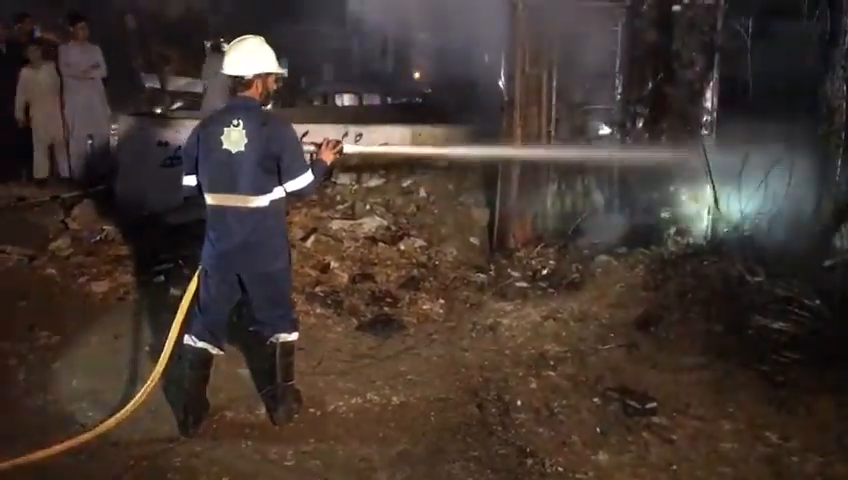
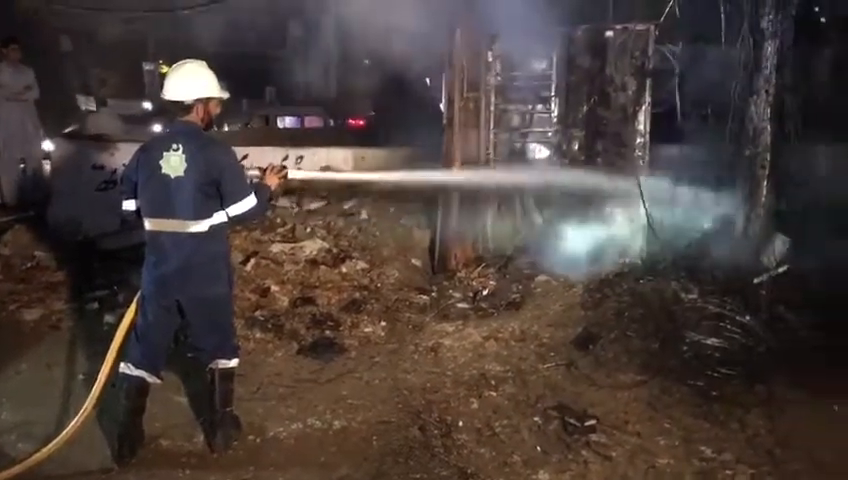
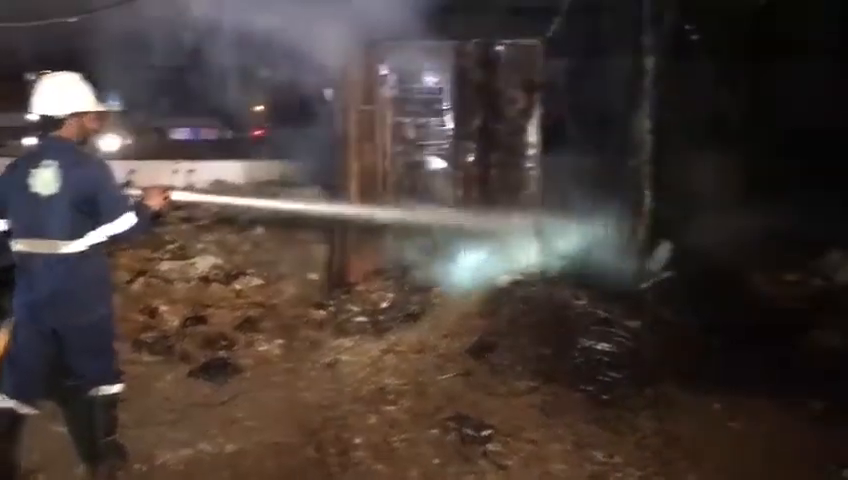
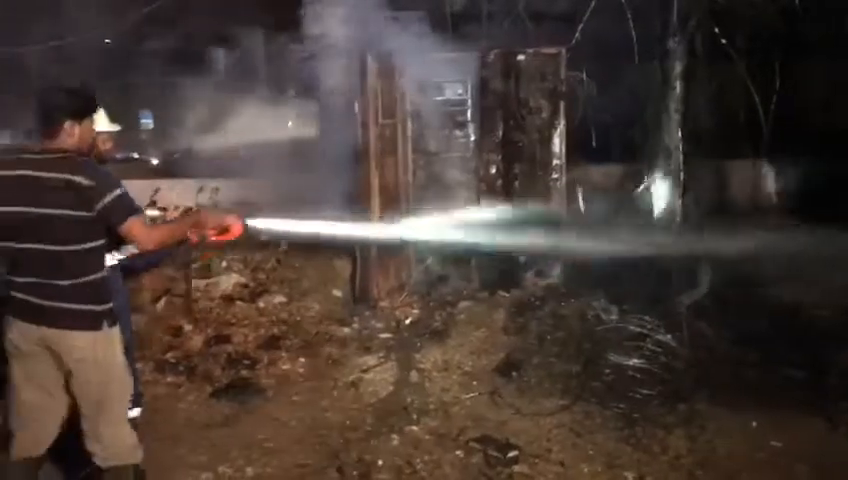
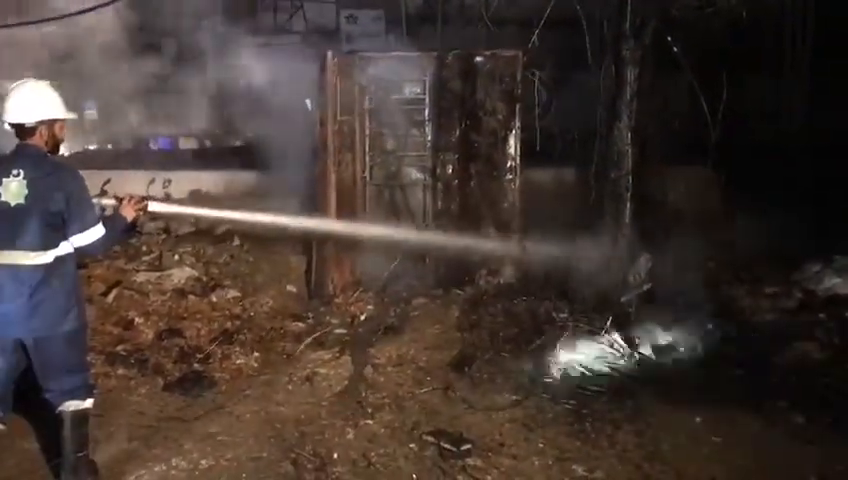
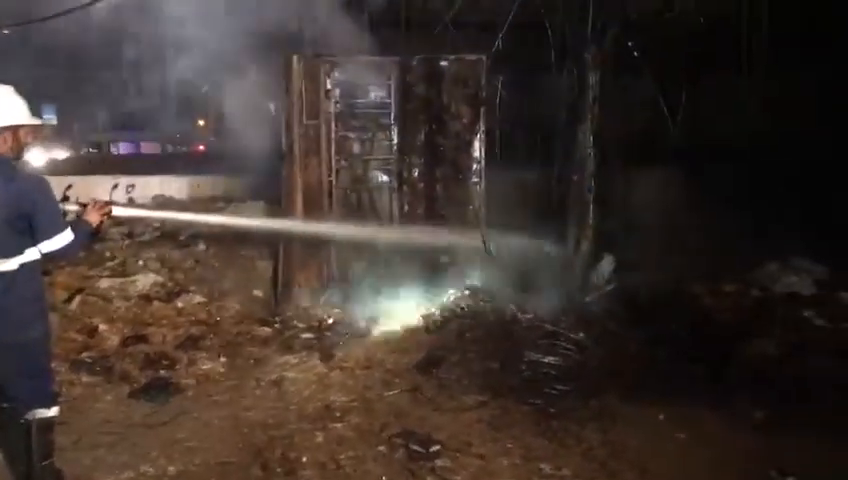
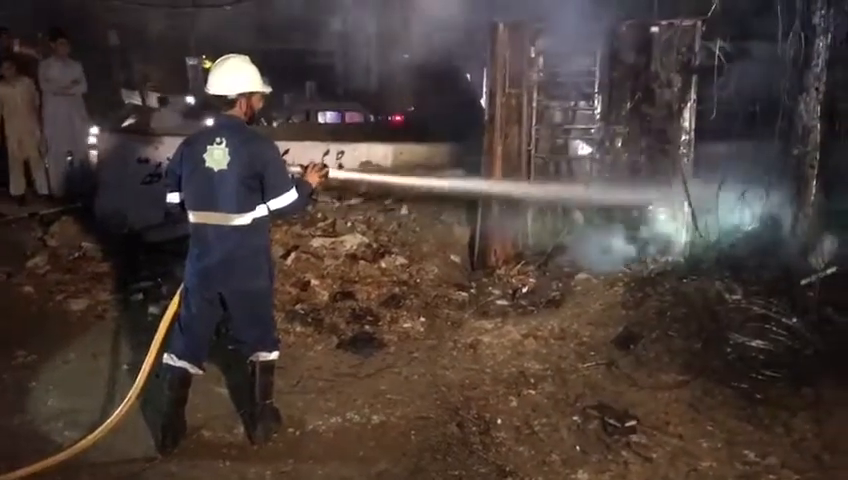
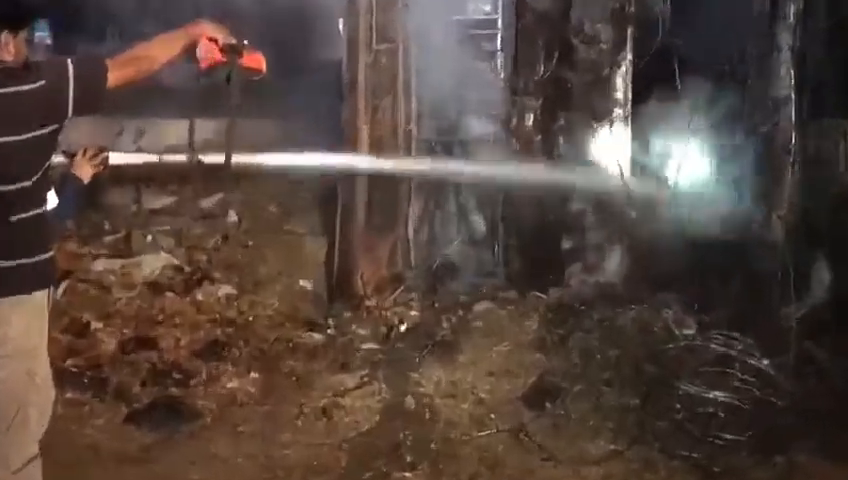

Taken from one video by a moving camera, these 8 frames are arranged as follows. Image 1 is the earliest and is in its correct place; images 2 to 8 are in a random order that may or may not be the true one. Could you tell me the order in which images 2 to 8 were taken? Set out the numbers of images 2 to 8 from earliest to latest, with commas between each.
7, 2, 3, 6, 5, 4, 8
